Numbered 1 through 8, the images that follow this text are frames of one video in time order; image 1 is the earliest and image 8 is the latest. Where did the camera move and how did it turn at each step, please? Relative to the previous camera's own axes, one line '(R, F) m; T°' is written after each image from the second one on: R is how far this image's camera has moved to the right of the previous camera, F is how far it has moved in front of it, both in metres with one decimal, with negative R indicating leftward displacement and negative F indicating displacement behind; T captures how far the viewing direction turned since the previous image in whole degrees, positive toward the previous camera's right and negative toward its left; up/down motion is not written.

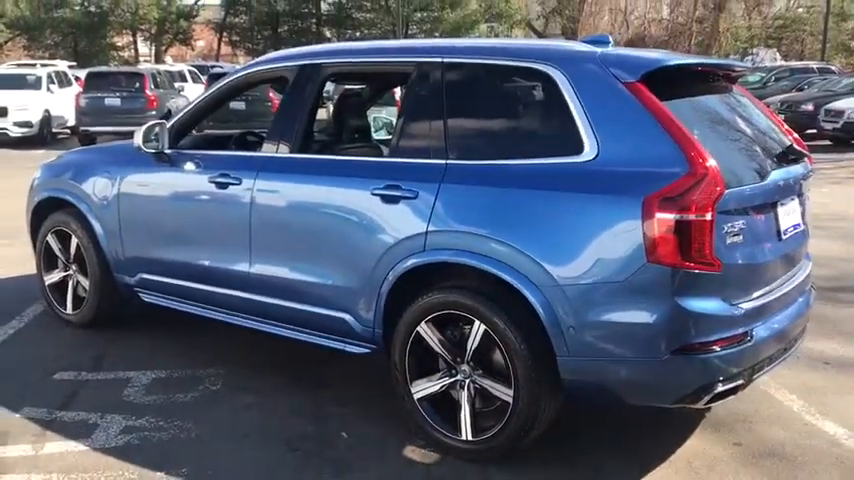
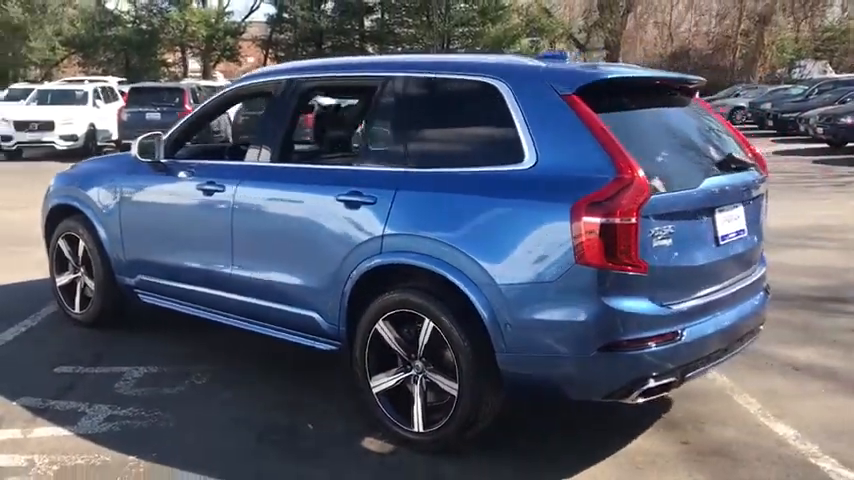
(+0.5, -0.2) m; -3°
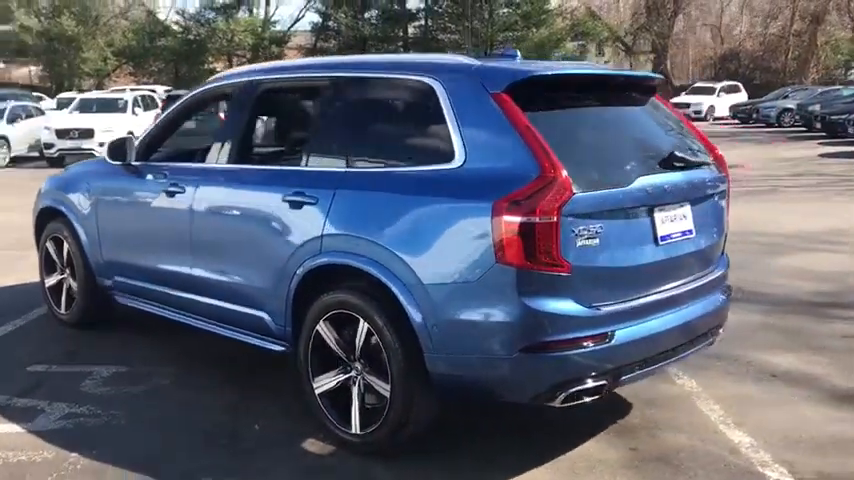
(+0.6, +0.1) m; -4°
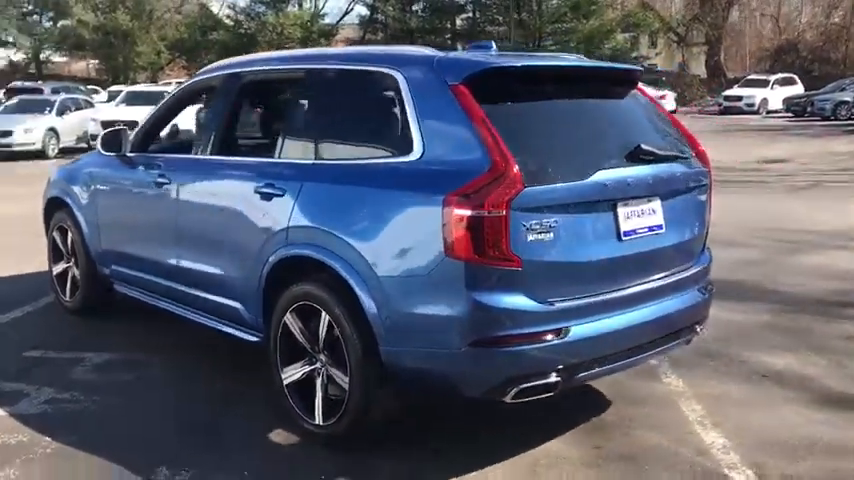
(+0.5, 0.0) m; -4°
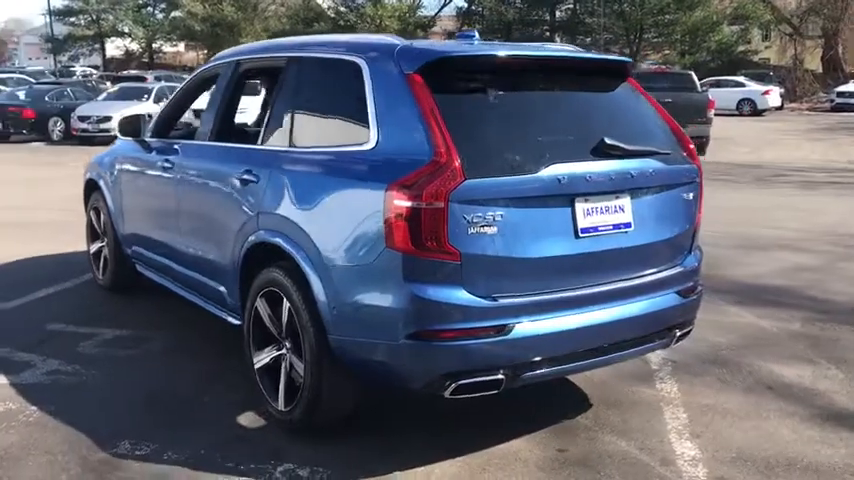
(+0.7, +0.1) m; -7°
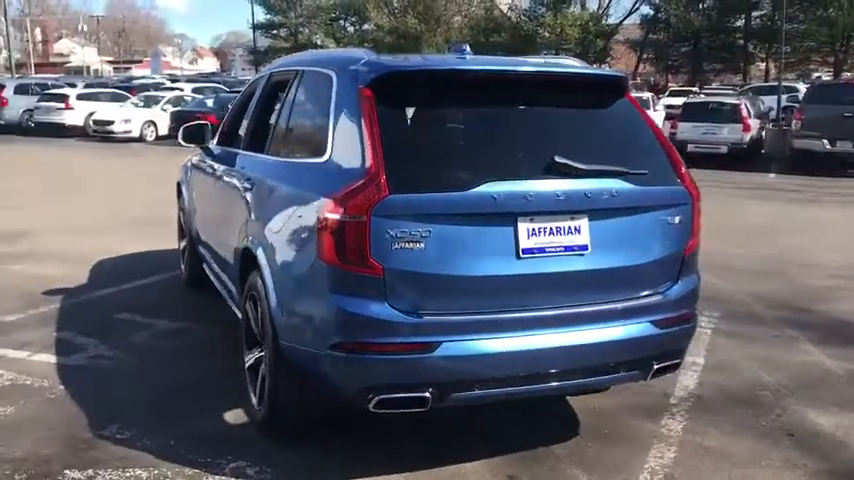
(+1.2, +0.1) m; -13°
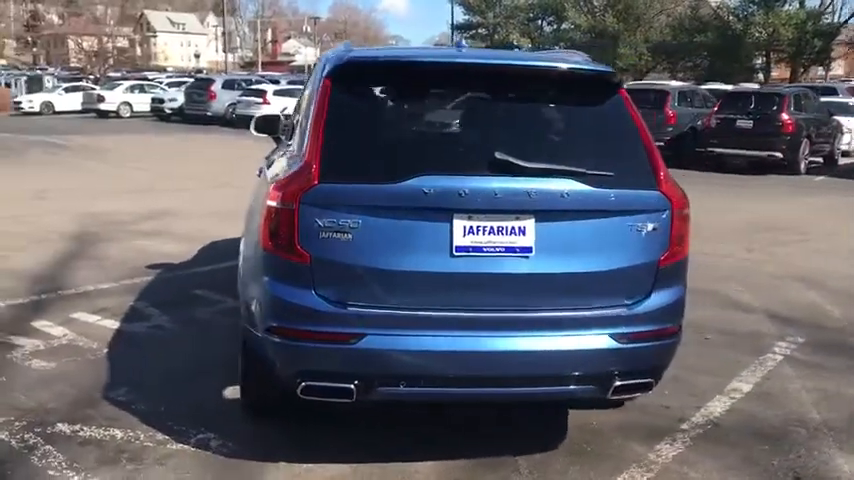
(+1.2, +0.2) m; -14°
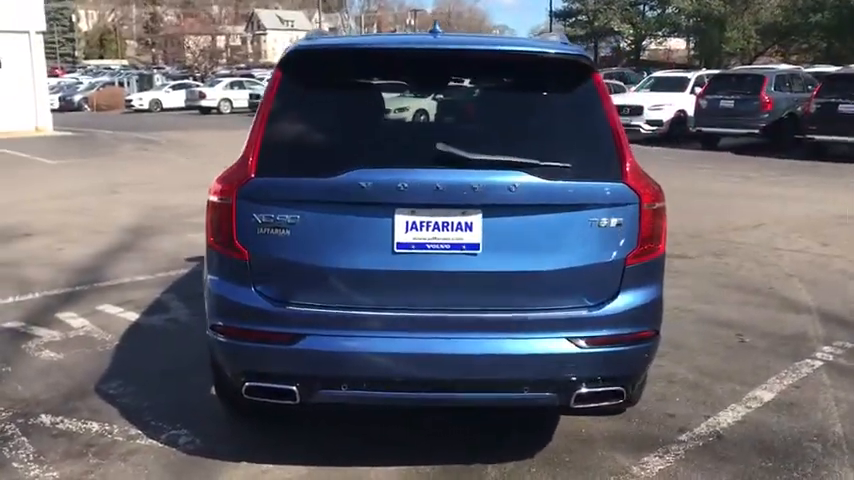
(+0.7, +0.2) m; -7°
